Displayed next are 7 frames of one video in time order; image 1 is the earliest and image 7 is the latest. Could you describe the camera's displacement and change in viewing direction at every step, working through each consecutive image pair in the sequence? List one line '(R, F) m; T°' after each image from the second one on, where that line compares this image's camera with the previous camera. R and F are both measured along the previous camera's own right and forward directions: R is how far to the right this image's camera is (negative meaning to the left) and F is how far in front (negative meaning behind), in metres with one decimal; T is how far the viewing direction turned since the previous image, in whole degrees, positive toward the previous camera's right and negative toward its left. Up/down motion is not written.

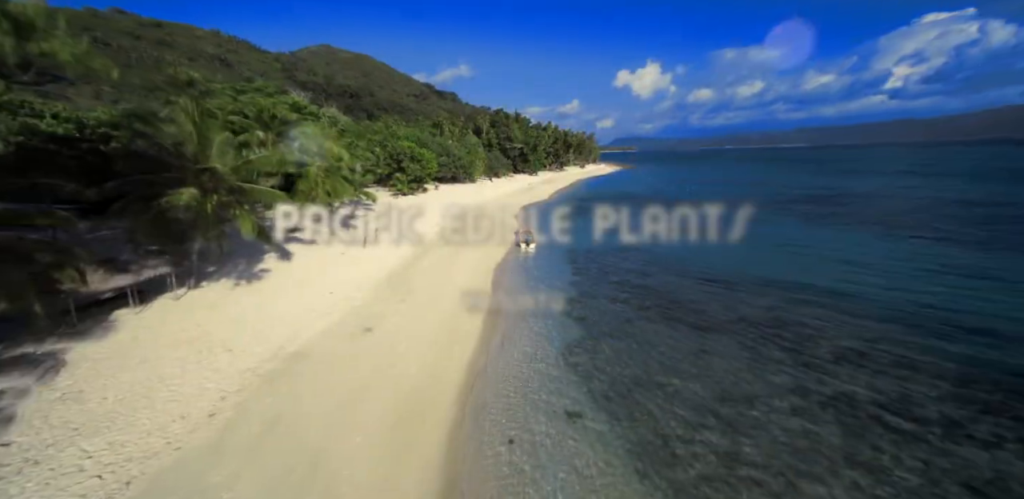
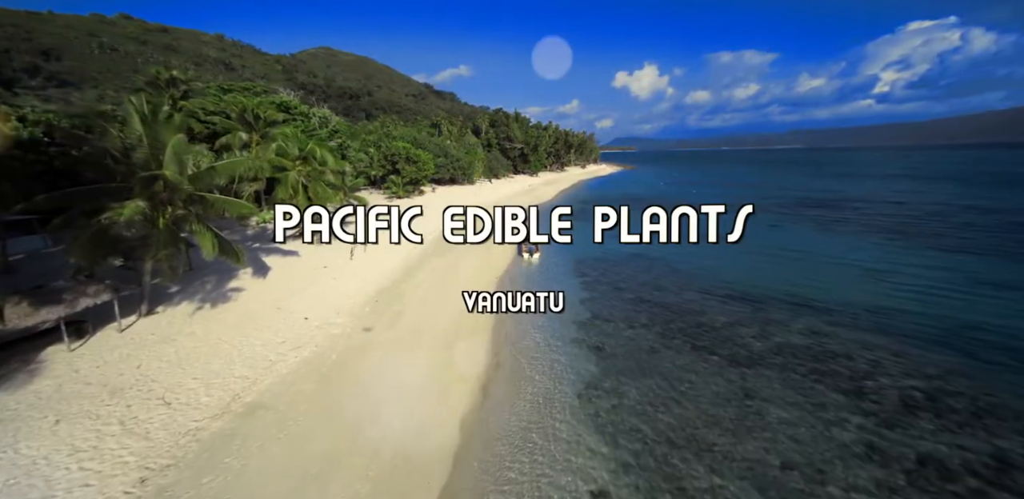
(-0.2, +1.9) m; 0°
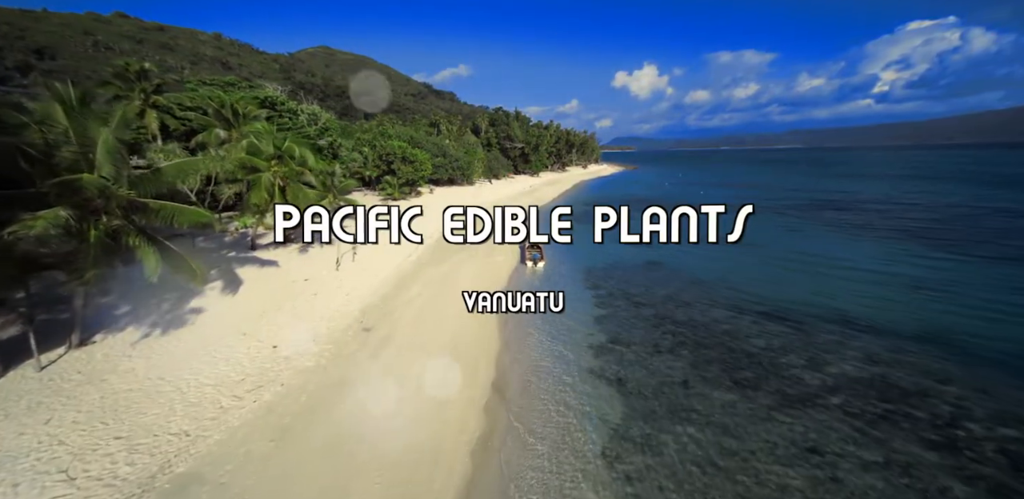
(-0.2, +2.0) m; 0°
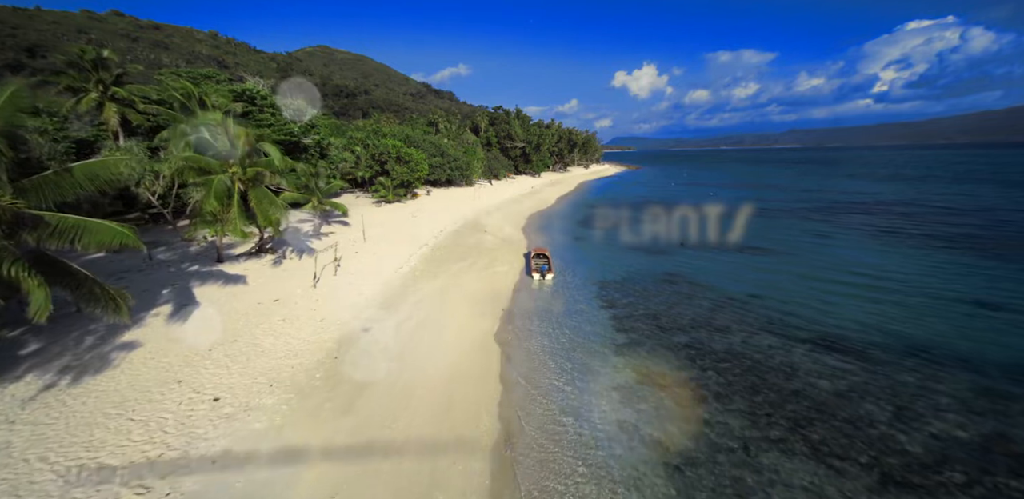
(-0.3, +2.5) m; 0°
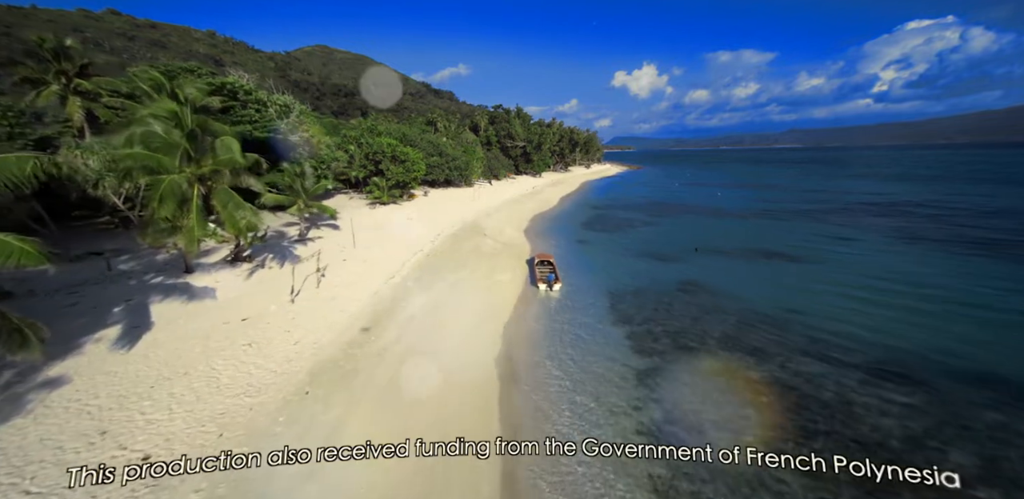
(-0.1, +1.8) m; 0°
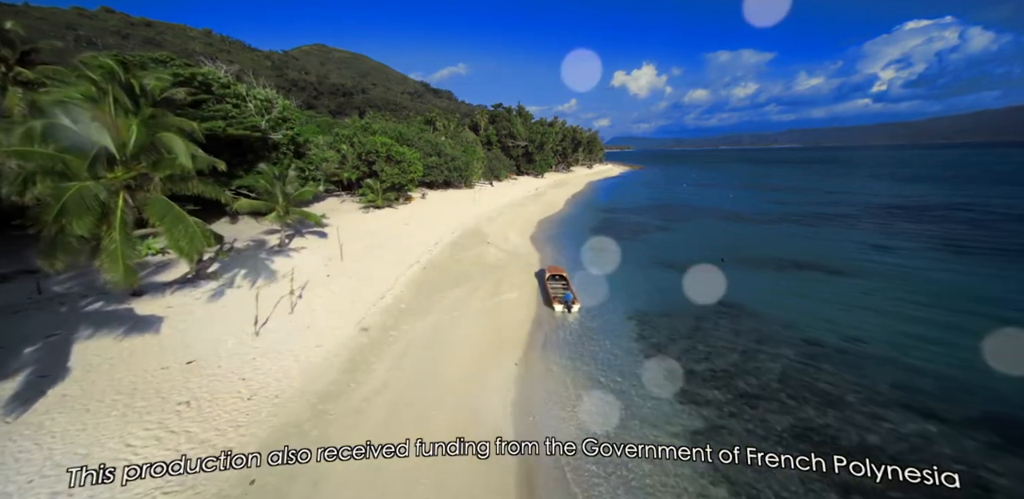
(-0.5, +2.5) m; 0°
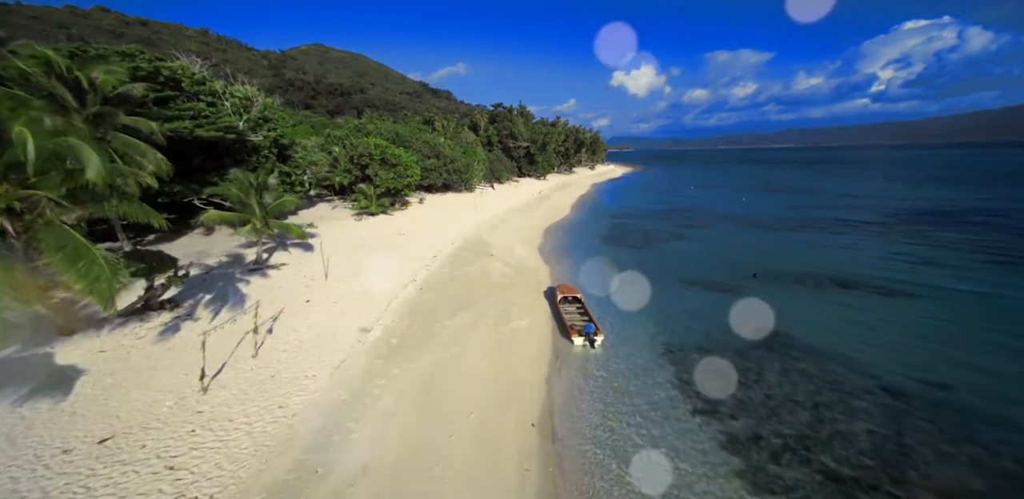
(-0.4, +2.4) m; 0°
